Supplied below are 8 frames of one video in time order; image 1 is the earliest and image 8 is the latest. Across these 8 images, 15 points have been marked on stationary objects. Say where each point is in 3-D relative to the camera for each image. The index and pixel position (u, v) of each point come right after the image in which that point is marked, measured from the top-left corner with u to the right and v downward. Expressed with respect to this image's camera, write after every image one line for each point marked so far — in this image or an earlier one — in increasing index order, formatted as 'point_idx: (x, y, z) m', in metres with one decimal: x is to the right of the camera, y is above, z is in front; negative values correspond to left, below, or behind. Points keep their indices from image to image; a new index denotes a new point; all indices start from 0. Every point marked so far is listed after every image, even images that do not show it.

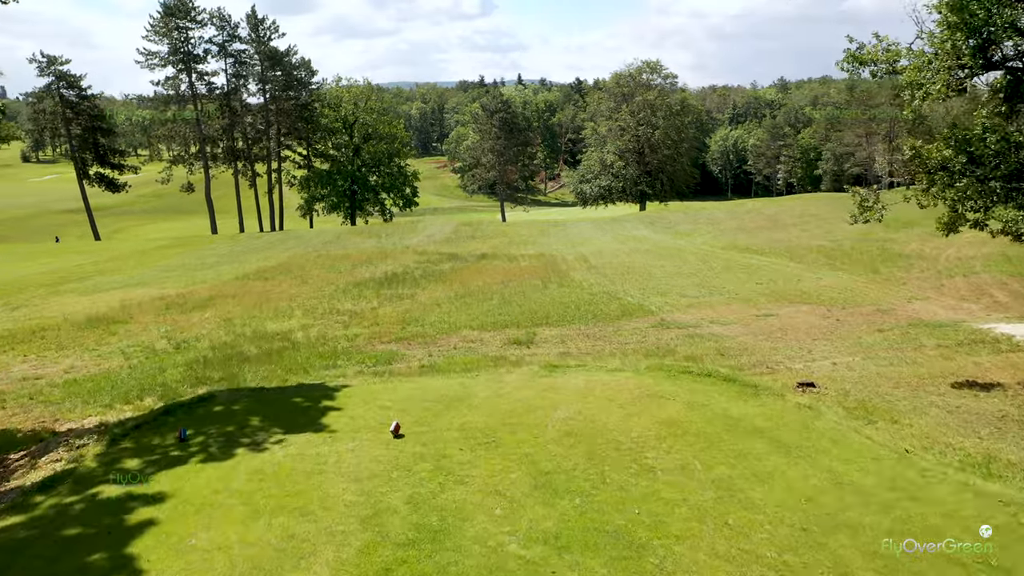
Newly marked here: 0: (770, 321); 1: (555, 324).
0: (+4.1, -0.5, +13.3) m
1: (+0.7, -0.6, +13.5) m
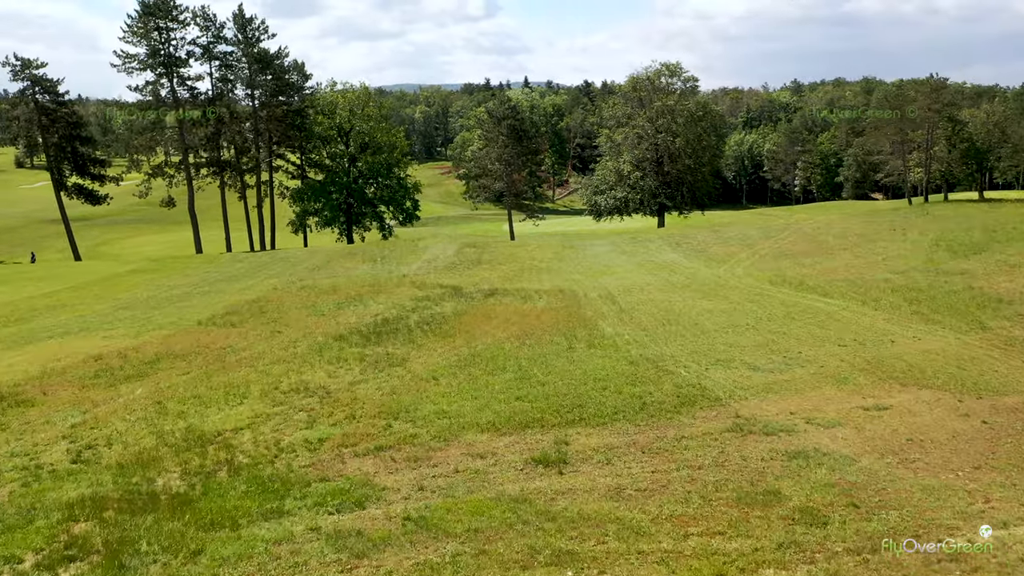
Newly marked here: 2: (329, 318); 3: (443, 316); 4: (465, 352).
0: (+4.3, -1.5, +9.7) m
1: (+1.0, -1.6, +10.0) m
2: (-4.1, -0.7, +18.8) m
3: (-1.5, -0.6, +18.2) m
4: (-0.8, -1.1, +14.2) m
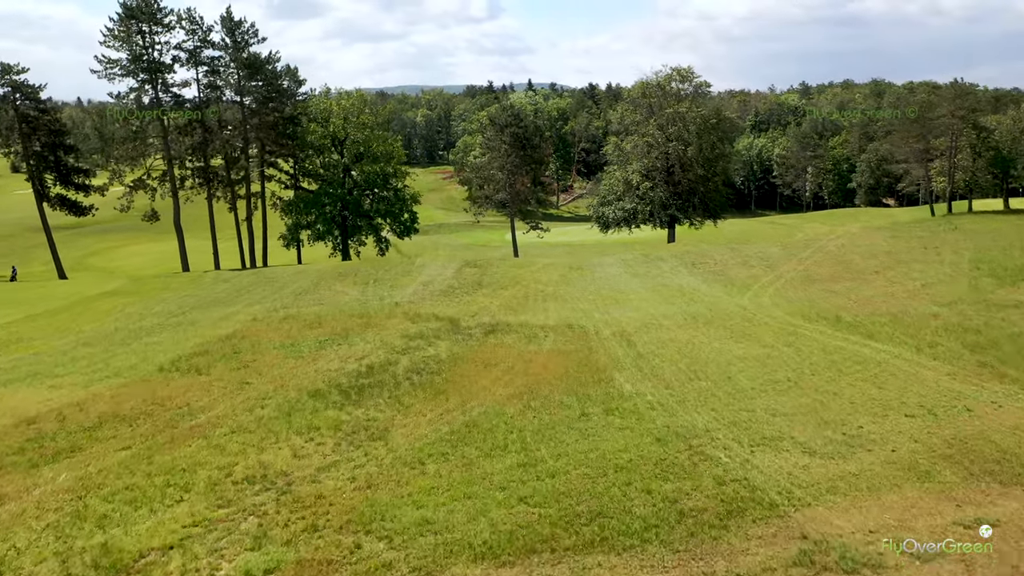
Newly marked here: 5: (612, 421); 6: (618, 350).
0: (+4.3, -2.3, +7.4) m
1: (+1.0, -2.4, +7.7) m
2: (-4.0, -1.5, +16.6) m
3: (-1.4, -1.4, +16.0) m
4: (-0.8, -1.9, +12.0) m
5: (+1.4, -1.8, +11.8) m
6: (+2.1, -1.2, +16.4) m
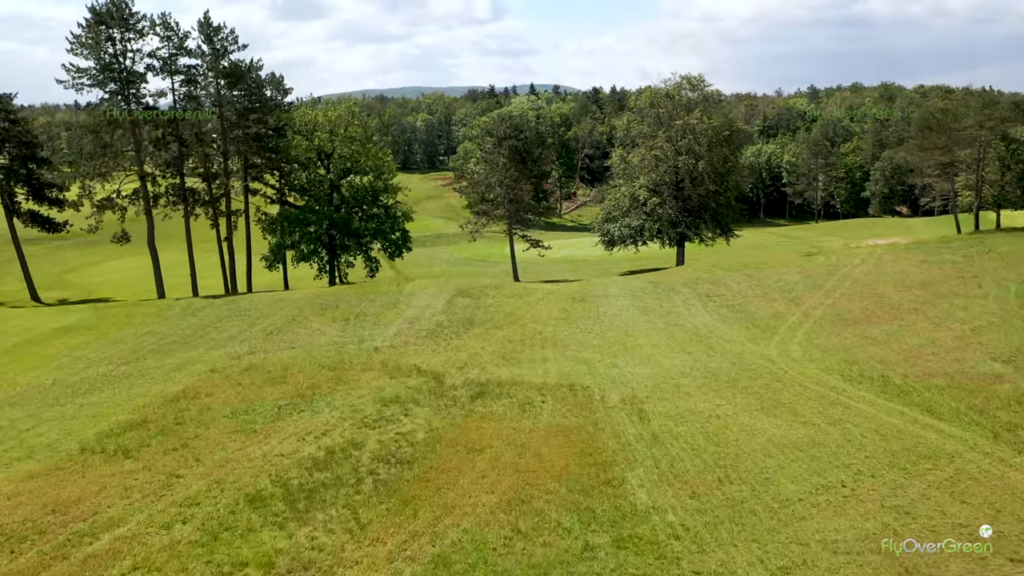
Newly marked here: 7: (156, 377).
0: (+4.1, -3.4, +4.7) m
1: (+0.8, -3.5, +5.0) m
2: (-4.2, -2.5, +13.9) m
3: (-1.6, -2.5, +13.3) m
4: (-0.9, -3.0, +9.3) m
5: (+1.2, -2.9, +9.0) m
6: (+1.9, -2.3, +13.7) m
7: (-8.2, -2.0, +19.2) m
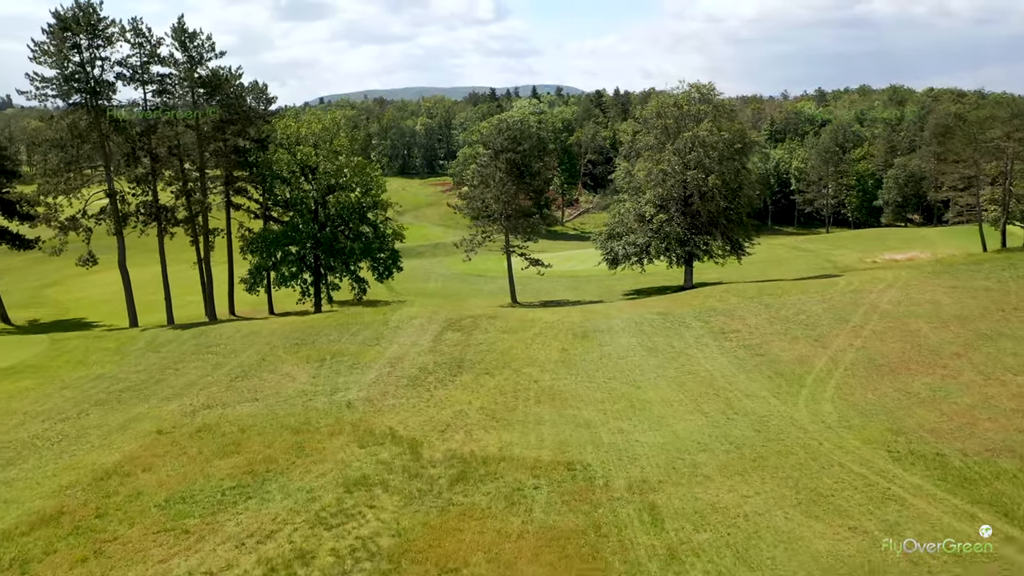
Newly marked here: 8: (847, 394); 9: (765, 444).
0: (+3.9, -4.4, +2.2) m
1: (+0.5, -4.5, +2.5) m
2: (-4.4, -3.6, +11.4) m
3: (-1.8, -3.5, +10.8) m
4: (-1.2, -4.0, +6.8) m
5: (+1.0, -3.9, +6.5) m
6: (+1.7, -3.3, +11.2) m
7: (-8.4, -3.0, +16.7) m
8: (+7.1, -2.2, +17.8) m
9: (+4.5, -2.7, +14.9) m
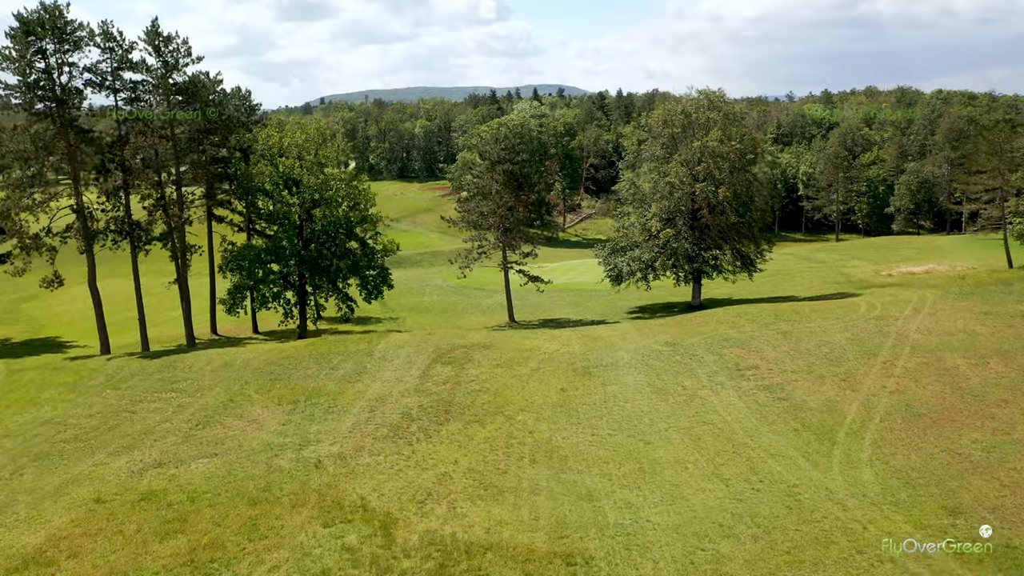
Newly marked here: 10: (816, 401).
0: (+3.7, -5.3, -0.1) m
1: (+0.3, -5.3, +0.3) m
2: (-4.6, -4.4, +9.2) m
3: (-2.0, -4.3, +8.6) m
4: (-1.4, -4.8, +4.6) m
5: (+0.8, -4.8, +4.3) m
6: (+1.5, -4.1, +8.9) m
7: (-8.5, -3.9, +14.5) m
8: (+6.9, -3.1, +15.5) m
9: (+4.3, -3.6, +12.6) m
10: (+6.9, -2.5, +19.0) m
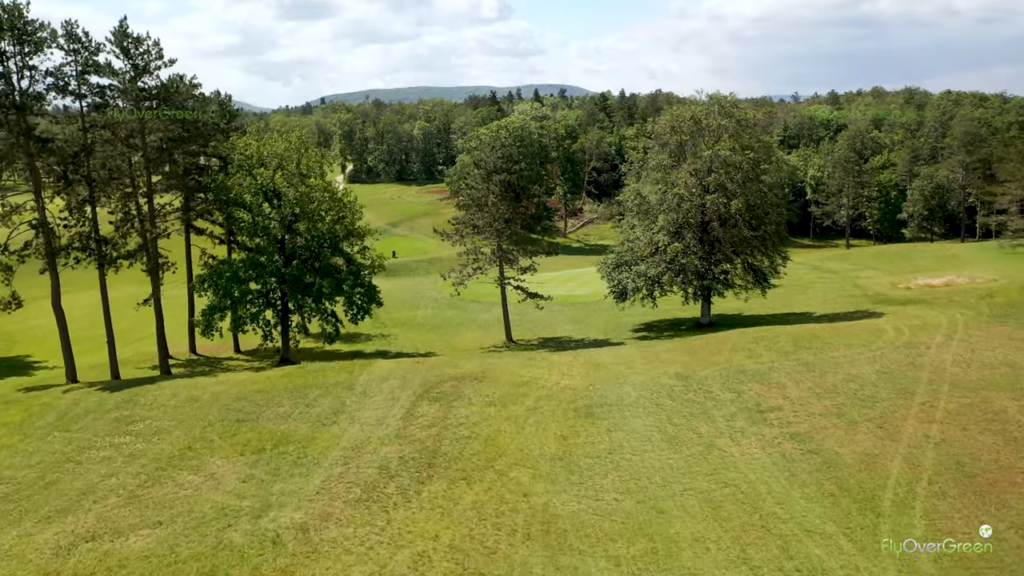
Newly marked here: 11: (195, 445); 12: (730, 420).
0: (+3.5, -6.0, -2.4) m
1: (+0.1, -6.1, -2.1) m
2: (-4.8, -5.1, +6.9) m
3: (-2.2, -5.1, +6.3) m
4: (-1.6, -5.6, +2.2) m
5: (+0.6, -5.5, +1.9) m
6: (+1.3, -4.9, +6.6) m
7: (-8.7, -4.6, +12.2) m
8: (+6.8, -3.8, +13.2) m
9: (+4.2, -4.3, +10.3) m
10: (+6.7, -3.3, +16.6) m
11: (-7.1, -3.5, +18.9) m
12: (+4.9, -3.0, +19.1) m
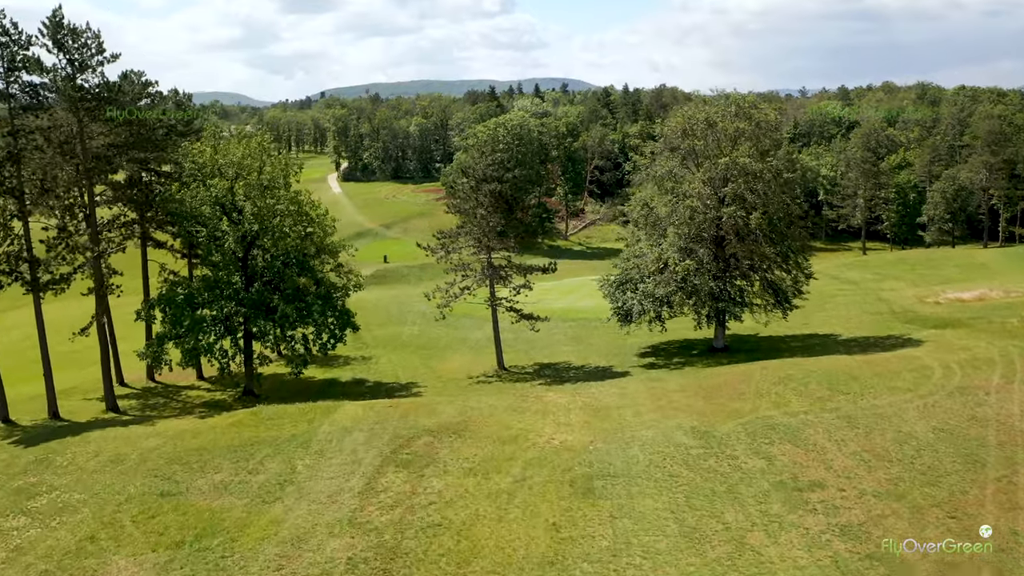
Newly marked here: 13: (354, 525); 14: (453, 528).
0: (+3.1, -7.1, -6.1) m
1: (-0.3, -7.2, -5.7) m
2: (-5.2, -6.1, +3.2) m
3: (-2.6, -6.1, +2.6) m
4: (-2.0, -6.6, -1.4) m
5: (+0.2, -6.6, -1.7) m
6: (+0.9, -5.9, +2.9) m
7: (-9.1, -5.6, +8.6) m
8: (+6.4, -4.8, +9.5) m
9: (+3.8, -5.3, +6.6) m
10: (+6.3, -4.3, +12.9) m
11: (-7.5, -4.4, +15.3) m
12: (+4.6, -3.9, +15.4) m
13: (-2.8, -4.2, +15.3) m
14: (-1.1, -4.2, +15.0) m
